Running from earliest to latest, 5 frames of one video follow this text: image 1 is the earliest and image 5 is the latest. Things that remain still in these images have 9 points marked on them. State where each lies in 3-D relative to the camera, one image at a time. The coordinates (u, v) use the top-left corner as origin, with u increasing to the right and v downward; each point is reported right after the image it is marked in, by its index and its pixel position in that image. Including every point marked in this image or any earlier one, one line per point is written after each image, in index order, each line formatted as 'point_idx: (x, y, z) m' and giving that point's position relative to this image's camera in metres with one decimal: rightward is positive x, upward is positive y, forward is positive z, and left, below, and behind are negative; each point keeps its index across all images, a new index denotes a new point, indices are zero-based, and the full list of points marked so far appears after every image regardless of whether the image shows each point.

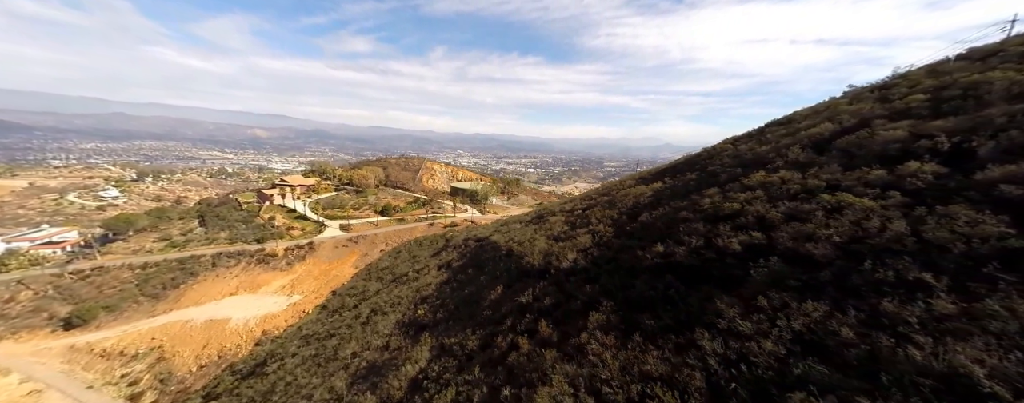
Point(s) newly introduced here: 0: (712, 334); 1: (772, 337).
0: (+2.7, -1.8, +4.2) m
1: (+3.1, -1.6, +3.7) m
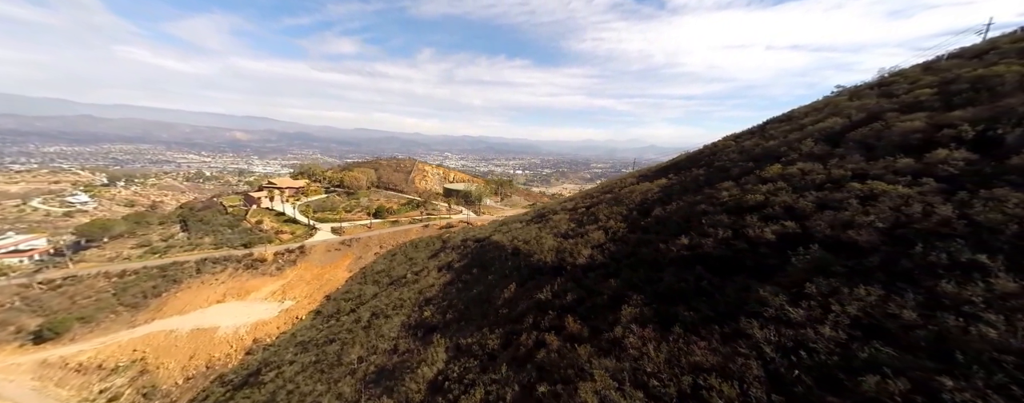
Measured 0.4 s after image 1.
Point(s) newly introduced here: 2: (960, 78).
0: (+3.3, -1.6, +4.2) m
1: (+3.8, -1.5, +3.8) m
2: (+9.3, +2.6, +6.5) m
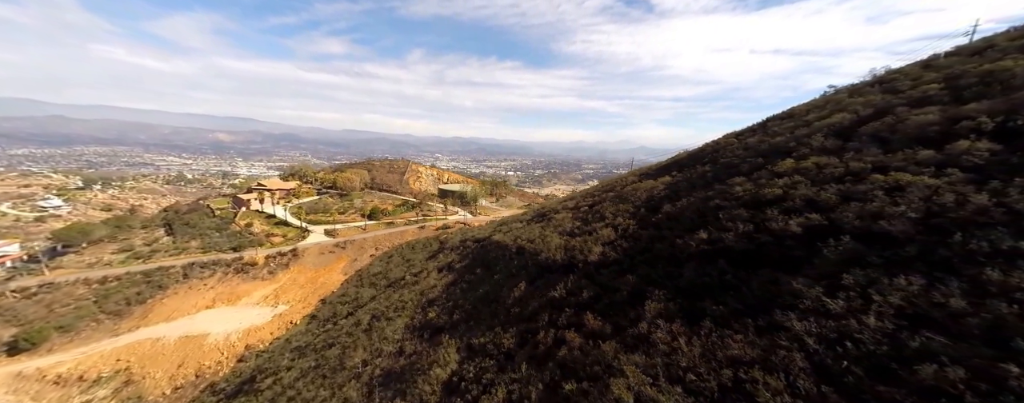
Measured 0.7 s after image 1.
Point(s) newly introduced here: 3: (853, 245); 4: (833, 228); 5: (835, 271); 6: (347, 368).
0: (+3.8, -1.5, +4.2) m
1: (+4.3, -1.3, +3.8) m
2: (+9.7, +2.8, +6.7) m
3: (+5.0, -0.6, +4.6) m
4: (+5.1, -0.4, +5.0) m
5: (+4.6, -1.0, +4.5) m
6: (-6.2, -6.2, +11.7) m
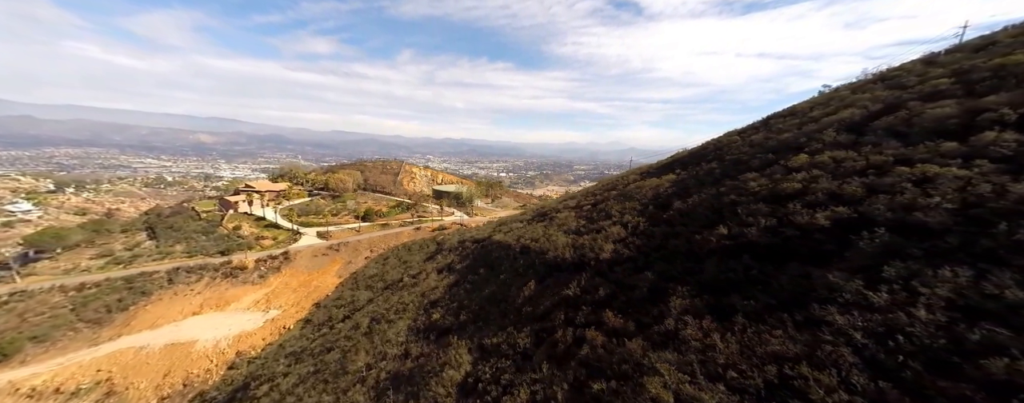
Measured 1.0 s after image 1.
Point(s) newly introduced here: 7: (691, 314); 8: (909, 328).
0: (+4.3, -1.4, +4.2) m
1: (+4.8, -1.2, +3.7) m
2: (+10.0, +2.9, +6.9) m
3: (+5.4, -0.5, +4.6) m
4: (+5.6, -0.3, +5.0) m
5: (+5.0, -0.9, +4.4) m
6: (-5.9, -6.2, +11.3) m
7: (+3.1, -1.9, +5.5) m
8: (+4.5, -1.4, +3.6) m
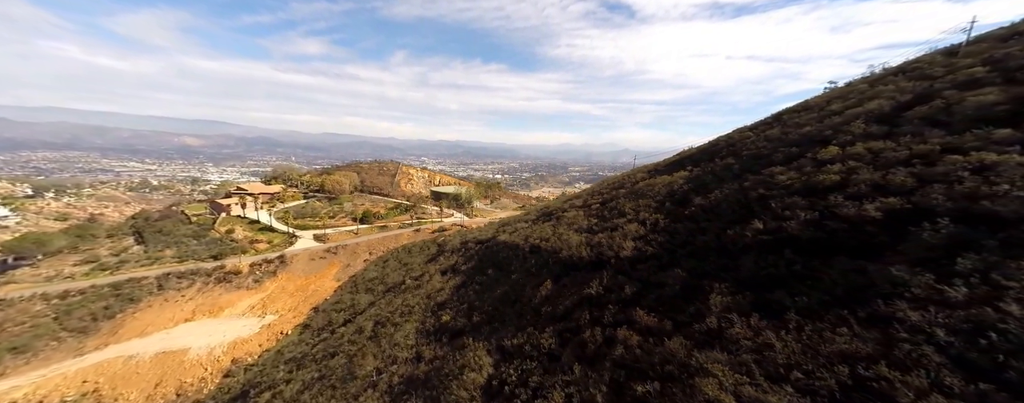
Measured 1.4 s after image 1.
0: (+4.9, -1.2, +4.0) m
1: (+5.4, -1.0, +3.5) m
2: (+10.6, +3.1, +6.8) m
3: (+6.0, -0.4, +4.4) m
4: (+6.2, -0.1, +4.8) m
5: (+5.7, -0.7, +4.2) m
6: (-5.4, -6.1, +10.9) m
7: (+3.7, -1.8, +5.2) m
8: (+5.1, -1.2, +3.4) m
